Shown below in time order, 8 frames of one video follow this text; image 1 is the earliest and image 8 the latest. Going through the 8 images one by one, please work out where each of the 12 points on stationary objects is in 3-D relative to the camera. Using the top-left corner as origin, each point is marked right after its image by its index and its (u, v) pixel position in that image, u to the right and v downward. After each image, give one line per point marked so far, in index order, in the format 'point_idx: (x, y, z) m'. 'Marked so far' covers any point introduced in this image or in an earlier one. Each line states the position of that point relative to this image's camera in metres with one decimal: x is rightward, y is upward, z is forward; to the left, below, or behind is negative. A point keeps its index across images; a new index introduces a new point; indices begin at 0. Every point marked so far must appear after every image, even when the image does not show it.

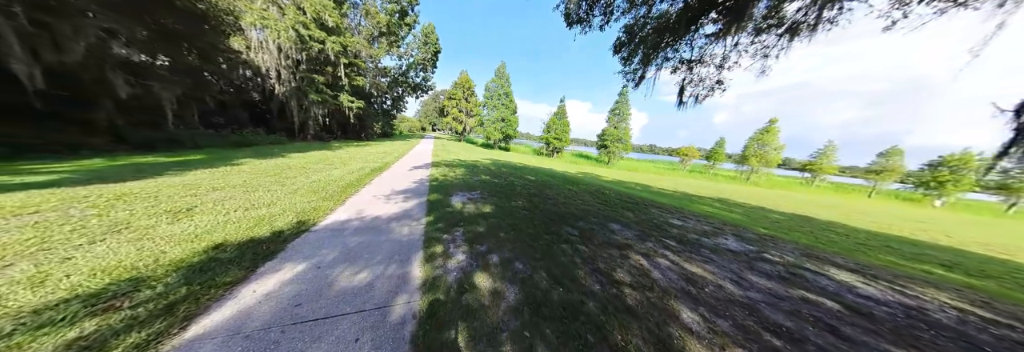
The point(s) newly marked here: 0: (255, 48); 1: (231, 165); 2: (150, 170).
0: (-12.7, +6.3, +9.3) m
1: (-7.8, +0.3, +5.1) m
2: (-8.5, +0.2, +4.3) m
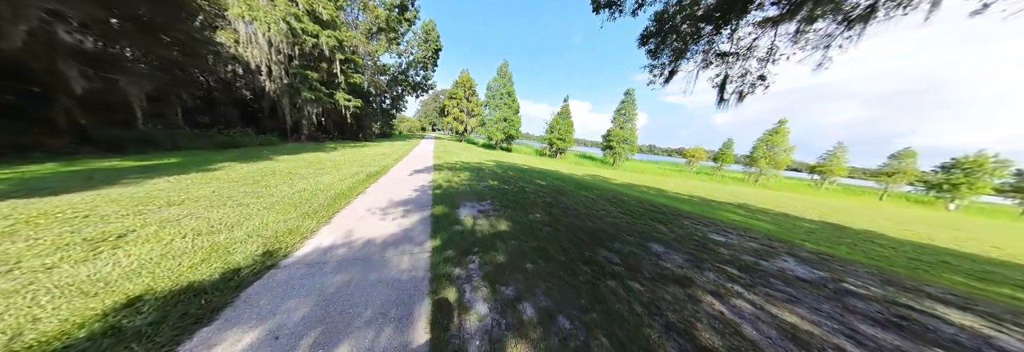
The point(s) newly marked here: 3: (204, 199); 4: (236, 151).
0: (-12.3, +6.2, +8.6) m
1: (-7.4, +0.1, +4.5) m
2: (-8.1, 0.0, +3.7) m
3: (-5.1, -0.4, +3.1) m
4: (-10.5, +0.9, +7.0) m
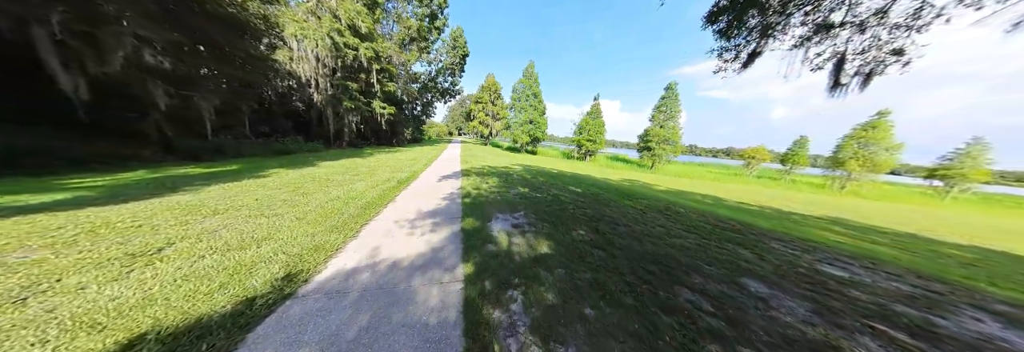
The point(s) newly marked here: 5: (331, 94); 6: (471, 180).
0: (-10.9, +6.0, +9.6) m
1: (-6.6, 0.0, +4.8) m
2: (-7.4, -0.2, +4.1) m
3: (-4.4, -0.5, +3.1) m
4: (-9.3, +0.7, +7.7) m
5: (-10.6, +4.8, +10.9) m
6: (-1.4, -0.2, +6.5) m
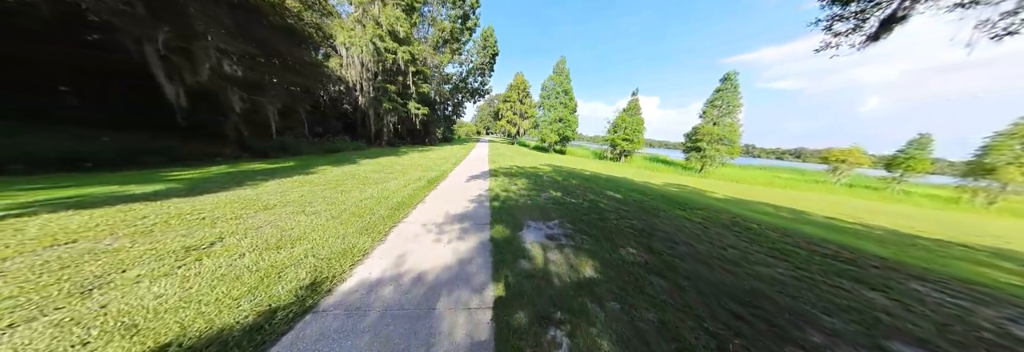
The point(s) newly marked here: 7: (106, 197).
0: (-9.2, +6.2, +10.5) m
1: (-5.7, +0.1, +5.2) m
2: (-6.6, 0.0, +4.6) m
3: (-3.9, -0.5, +3.3) m
4: (-8.1, +0.9, +8.5) m
5: (-8.8, +5.0, +11.7) m
6: (-0.4, -0.2, +6.2) m
7: (-6.5, -0.3, +3.0) m
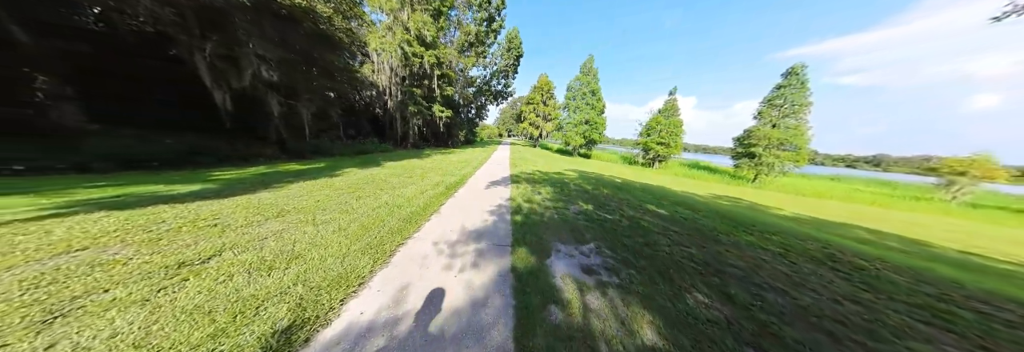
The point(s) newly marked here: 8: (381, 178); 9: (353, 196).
0: (-7.8, +6.2, +11.0) m
1: (-5.1, 0.0, +5.2) m
2: (-6.1, -0.1, +4.8) m
3: (-3.4, -0.6, +3.1) m
4: (-7.0, +0.9, +8.8) m
5: (-7.3, +4.9, +12.1) m
6: (+0.3, -0.4, +5.7) m
7: (-6.1, -0.4, +3.1) m
8: (-3.8, -0.1, +5.4) m
9: (-3.3, -0.4, +4.0) m
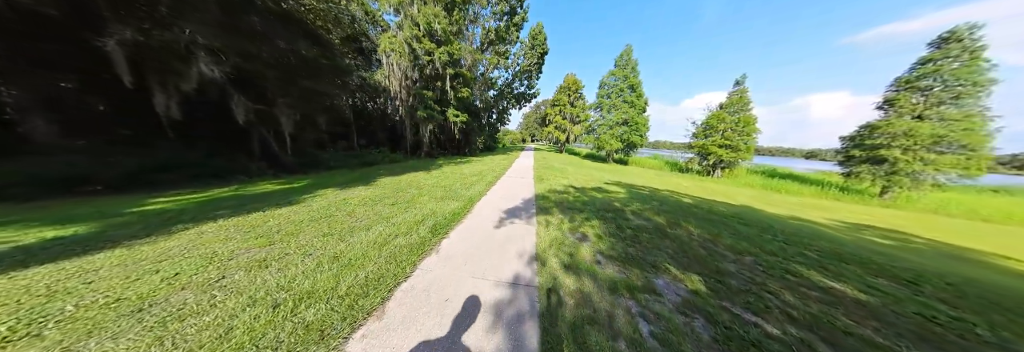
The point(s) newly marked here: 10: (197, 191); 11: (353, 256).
0: (-6.6, +5.4, +10.0) m
1: (-4.6, -0.6, +3.8) m
2: (-5.6, -0.6, +3.4) m
3: (-3.2, -1.1, +1.4) m
4: (-6.1, +0.2, +7.6) m
5: (-5.9, +4.2, +11.0) m
6: (+0.8, -1.0, +3.6) m
7: (-5.9, -0.9, +1.8) m
8: (-3.3, -0.6, +3.8) m
9: (-3.0, -0.9, +2.3) m
10: (-8.0, -0.4, +4.7) m
11: (-1.9, -1.0, +2.3) m
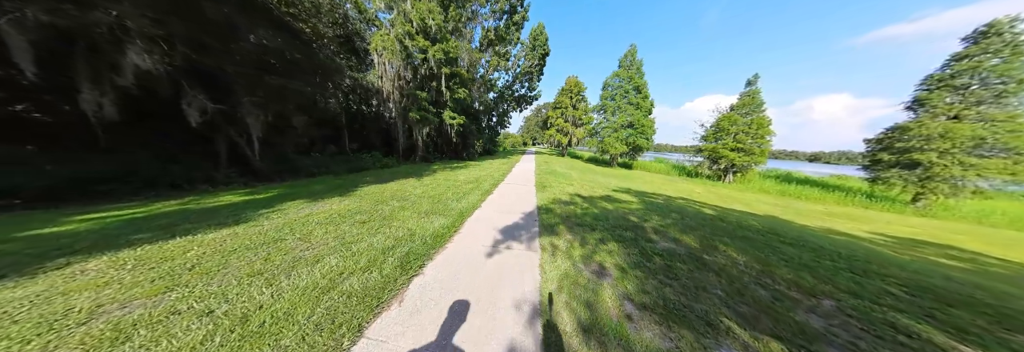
0: (-6.6, +5.1, +9.4) m
1: (-4.7, -0.8, +3.1) m
2: (-5.7, -0.8, +2.7) m
3: (-3.3, -1.3, +0.7) m
4: (-6.1, -0.1, +6.9) m
5: (-5.9, +3.8, +10.4) m
6: (+0.8, -1.2, +2.8) m
7: (-5.9, -1.0, +1.1) m
8: (-3.3, -0.8, +3.1) m
9: (-3.1, -1.1, +1.6) m
10: (-8.0, -0.6, +4.0) m
11: (-2.0, -1.2, +1.6) m
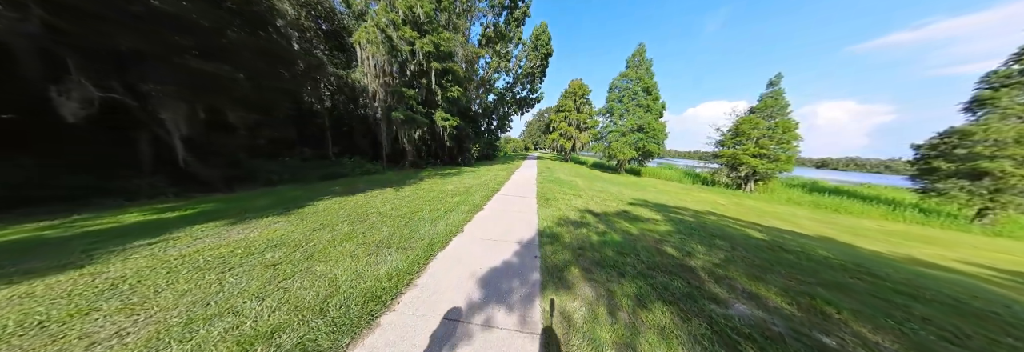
0: (-6.7, +4.8, +8.4) m
1: (-4.8, -1.0, +1.9) m
2: (-5.8, -1.0, +1.6) m
3: (-3.5, -1.4, -0.5) m
4: (-6.2, -0.4, +5.7) m
5: (-6.0, +3.4, +9.4) m
6: (+0.6, -1.4, +1.6) m
7: (-6.1, -1.2, -0.1) m
8: (-3.5, -1.0, +1.9) m
9: (-3.3, -1.3, +0.4) m
10: (-8.2, -0.8, +2.9) m
11: (-2.1, -1.4, +0.4) m
